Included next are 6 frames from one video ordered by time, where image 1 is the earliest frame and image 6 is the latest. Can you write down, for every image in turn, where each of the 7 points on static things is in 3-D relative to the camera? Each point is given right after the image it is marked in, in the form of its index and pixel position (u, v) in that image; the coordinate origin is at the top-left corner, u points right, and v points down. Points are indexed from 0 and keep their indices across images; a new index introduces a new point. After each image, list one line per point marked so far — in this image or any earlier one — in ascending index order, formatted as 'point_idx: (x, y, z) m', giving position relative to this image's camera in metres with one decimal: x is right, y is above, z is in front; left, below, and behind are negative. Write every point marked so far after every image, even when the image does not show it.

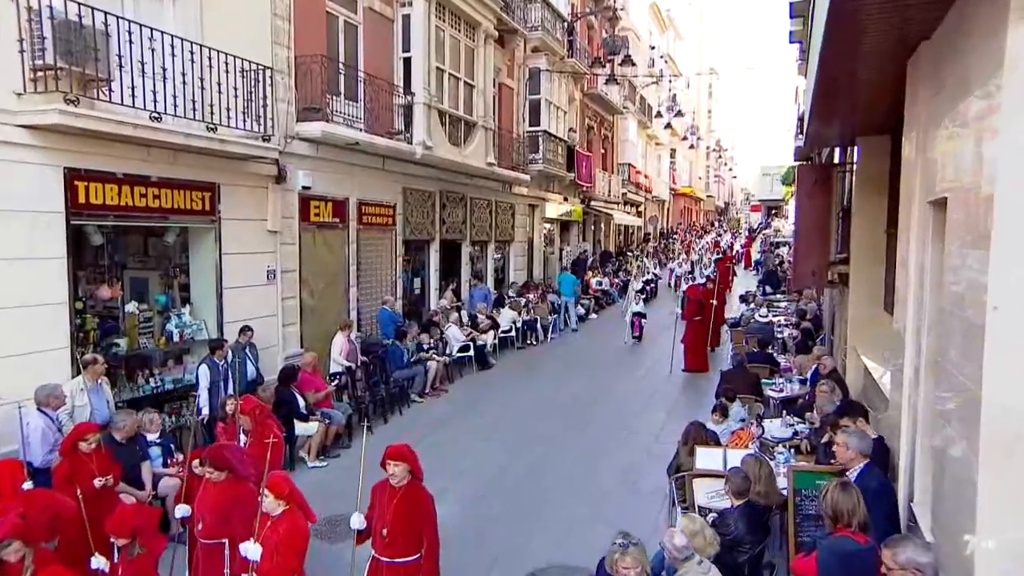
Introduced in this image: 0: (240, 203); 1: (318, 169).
0: (-3.6, +1.1, +10.5) m
1: (-2.9, +1.8, +11.8) m
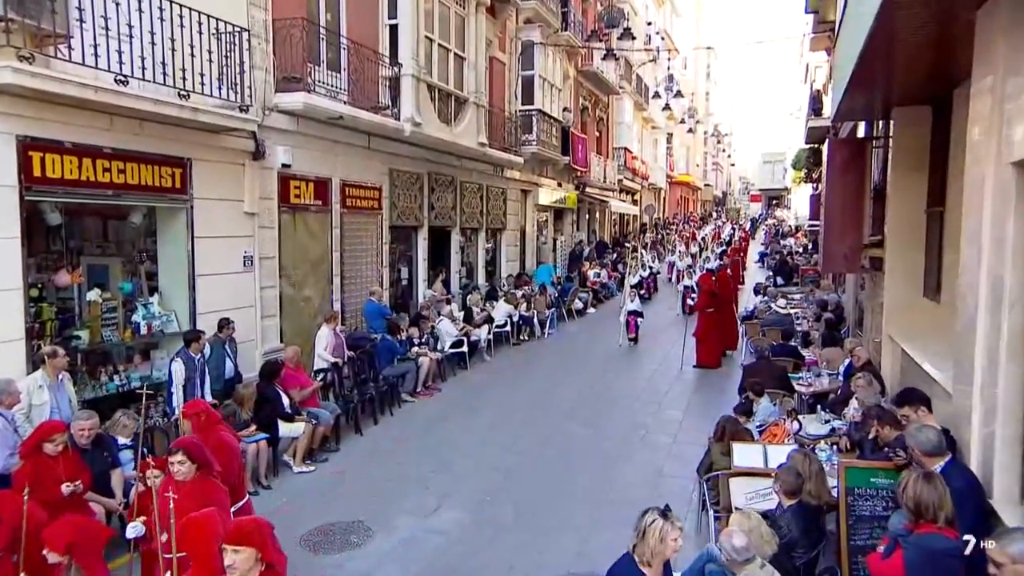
0: (-3.6, +1.3, +9.5) m
1: (-2.9, +2.0, +10.9) m
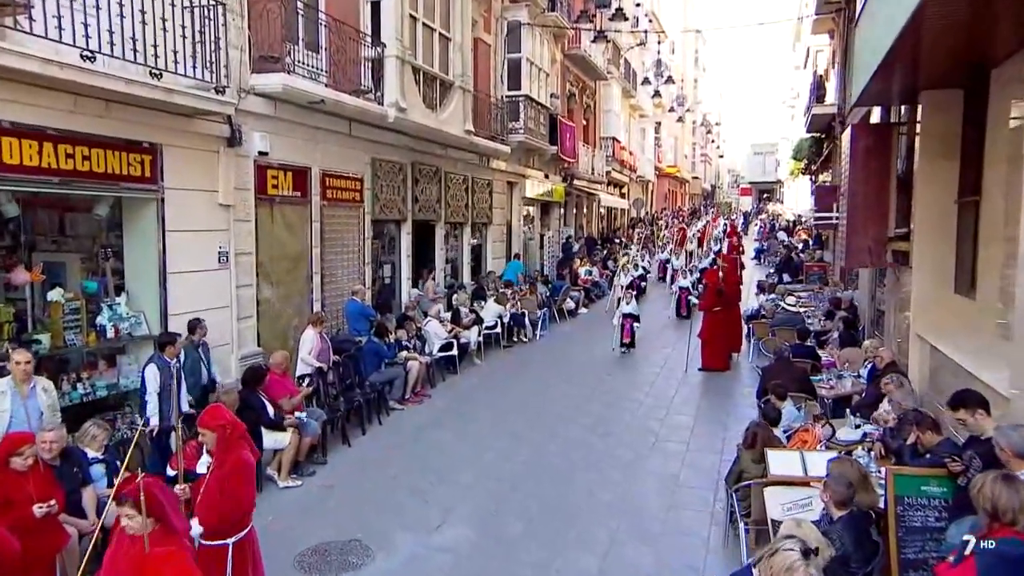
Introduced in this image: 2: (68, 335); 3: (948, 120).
0: (-3.5, +1.3, +8.7) m
1: (-3.0, +2.0, +10.1) m
2: (-4.3, -0.5, +7.6) m
3: (+4.1, +1.6, +7.5) m
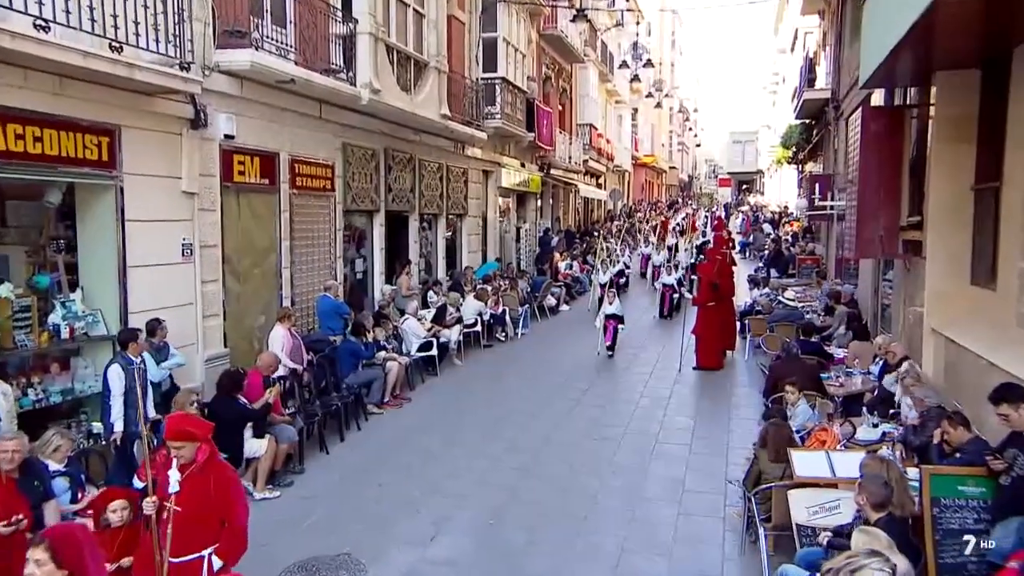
0: (-3.6, +1.3, +7.9) m
1: (-3.1, +2.1, +9.3) m
2: (-4.2, -0.4, +6.8) m
3: (+4.2, +1.7, +7.3) m
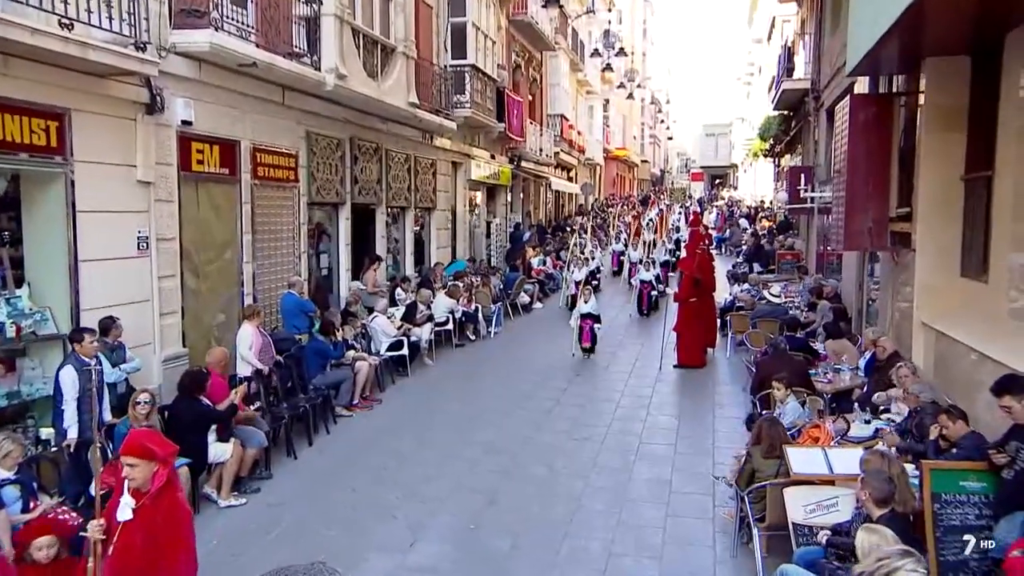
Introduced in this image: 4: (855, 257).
0: (-3.8, +1.4, +7.3) m
1: (-3.4, +2.1, +8.7) m
2: (-4.4, -0.4, +6.2) m
3: (+4.0, +1.8, +7.1) m
4: (+4.6, +0.4, +10.6) m
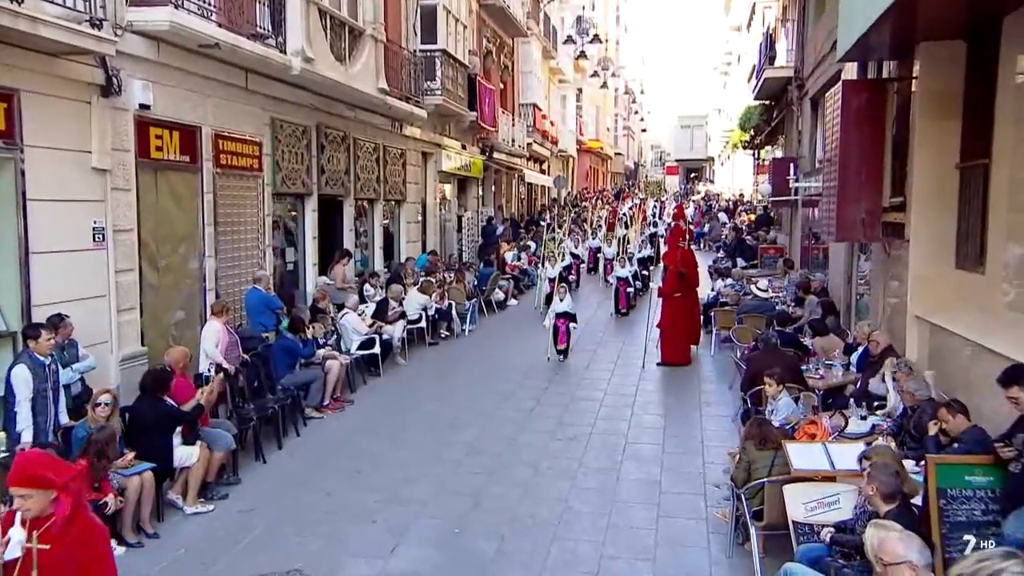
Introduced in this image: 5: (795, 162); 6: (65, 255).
0: (-3.9, +1.4, +6.8) m
1: (-3.6, +2.1, +8.2) m
2: (-4.4, -0.3, +5.6) m
3: (+3.9, +1.8, +7.0) m
4: (+4.3, +0.5, +10.5) m
5: (+4.8, +2.1, +13.7) m
6: (-3.9, +0.3, +7.0) m
